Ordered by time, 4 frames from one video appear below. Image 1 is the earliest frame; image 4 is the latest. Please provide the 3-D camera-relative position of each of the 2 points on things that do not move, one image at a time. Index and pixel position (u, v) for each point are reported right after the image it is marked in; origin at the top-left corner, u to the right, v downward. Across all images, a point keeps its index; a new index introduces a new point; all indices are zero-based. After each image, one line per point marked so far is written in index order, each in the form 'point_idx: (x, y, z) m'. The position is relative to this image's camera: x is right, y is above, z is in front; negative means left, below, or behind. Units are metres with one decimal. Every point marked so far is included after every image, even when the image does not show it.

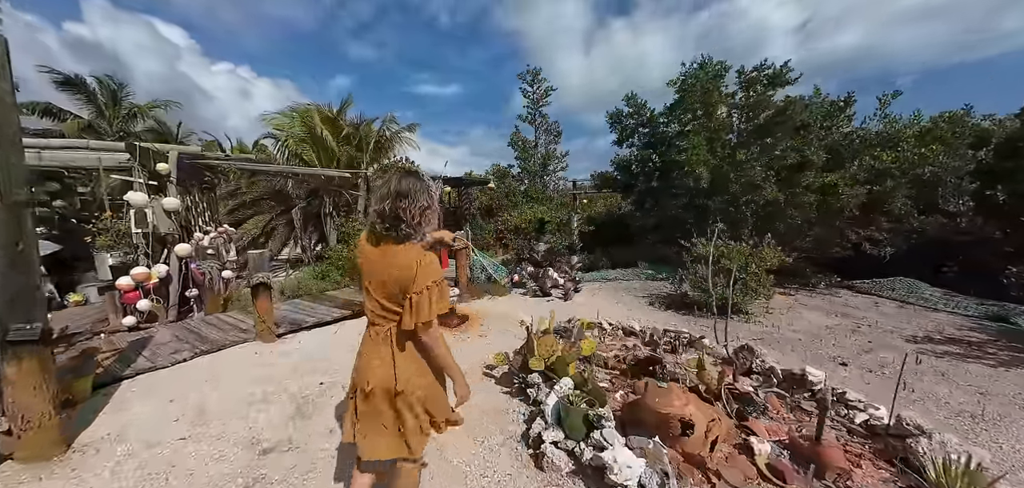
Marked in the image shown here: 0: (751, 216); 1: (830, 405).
0: (+5.3, +0.6, +7.5) m
1: (+2.6, -1.3, +2.8) m
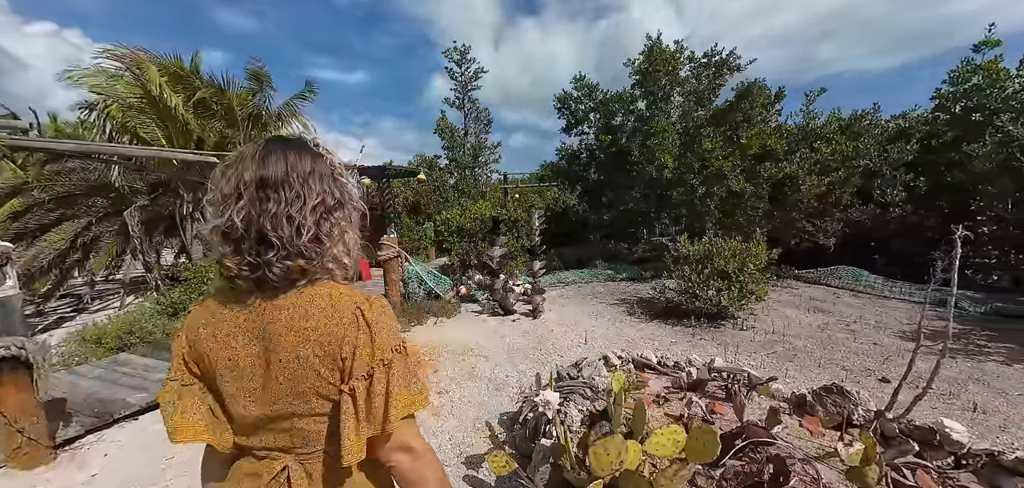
0: (+4.2, +0.7, +7.1) m
1: (+2.8, -1.3, +1.9) m
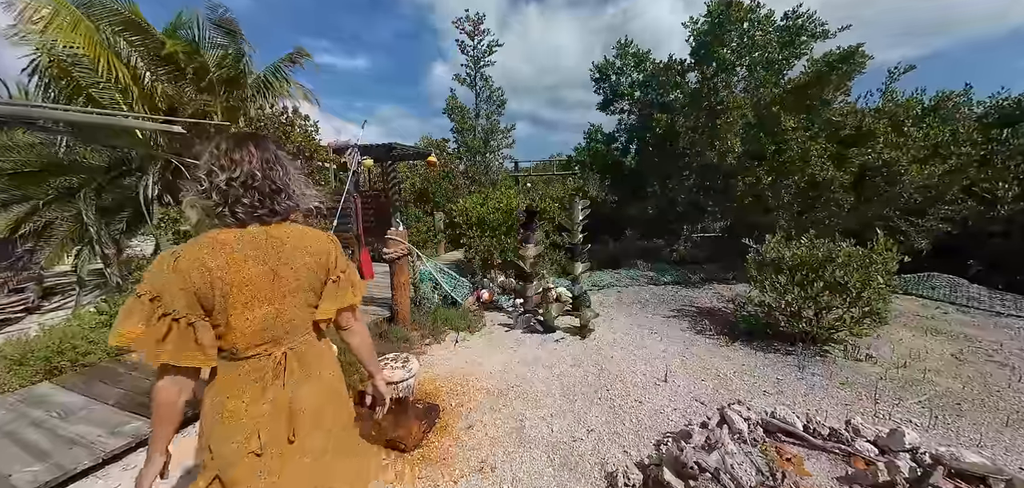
0: (+4.8, +0.7, +5.9) m
1: (+3.3, -1.5, +0.8) m
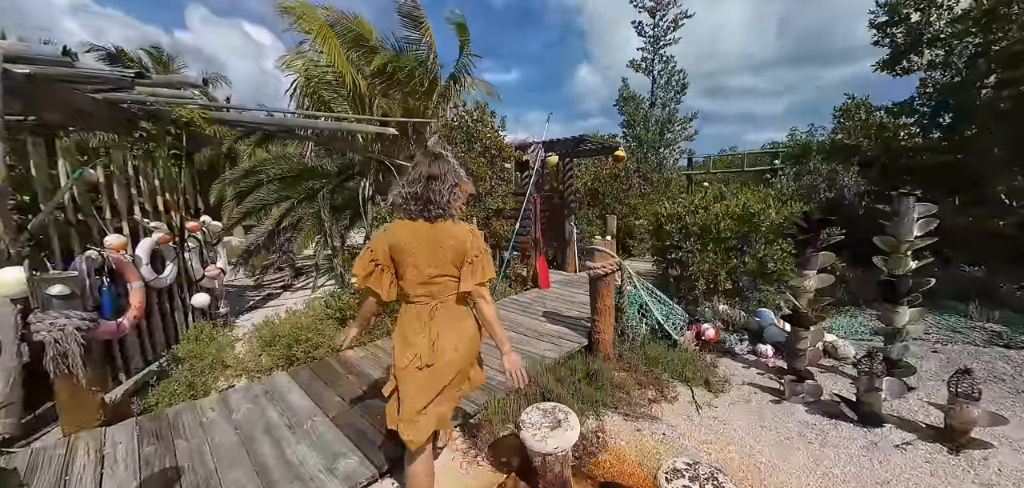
0: (+7.4, +0.2, +2.4) m
1: (+4.0, -1.8, -1.8) m
